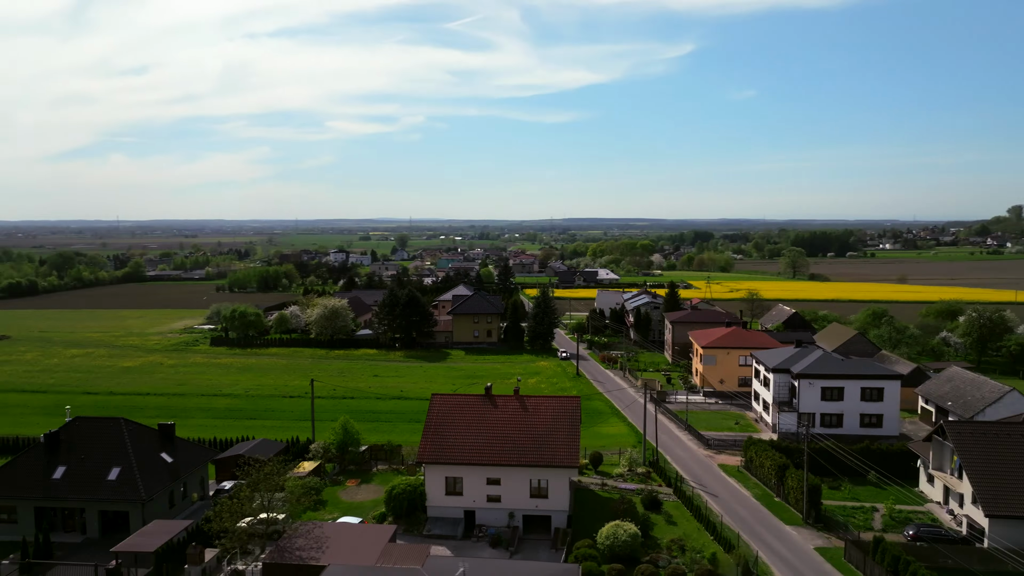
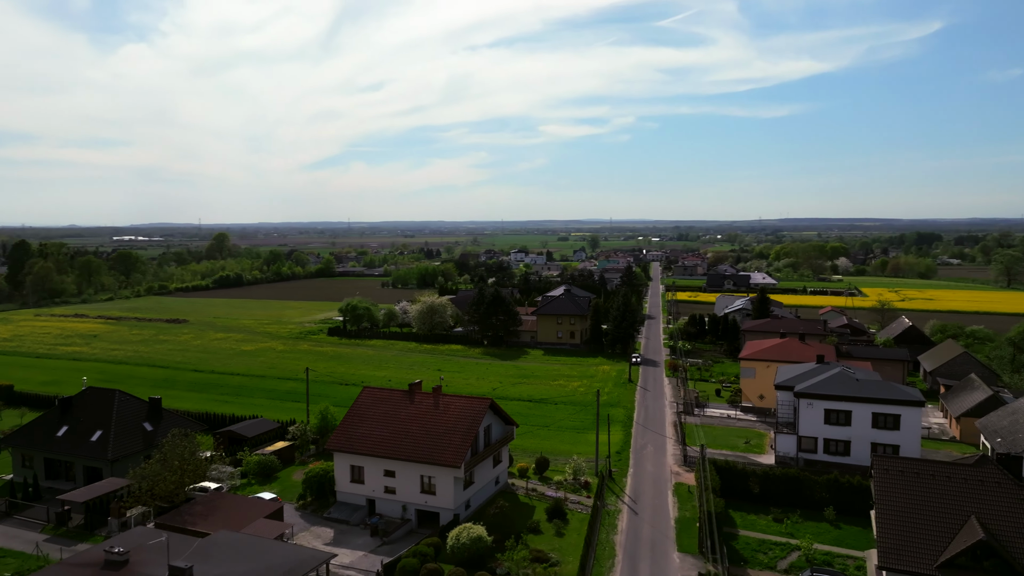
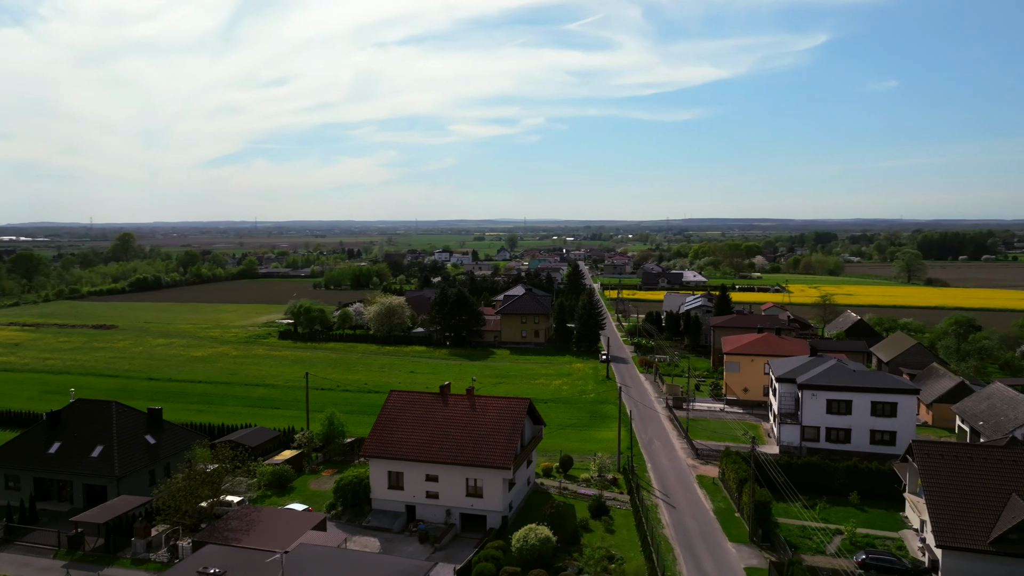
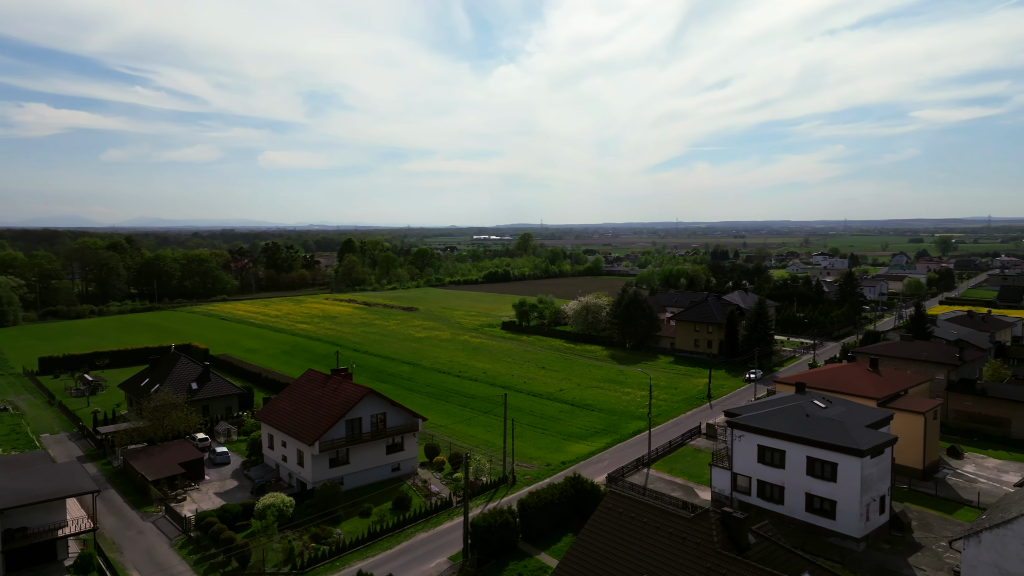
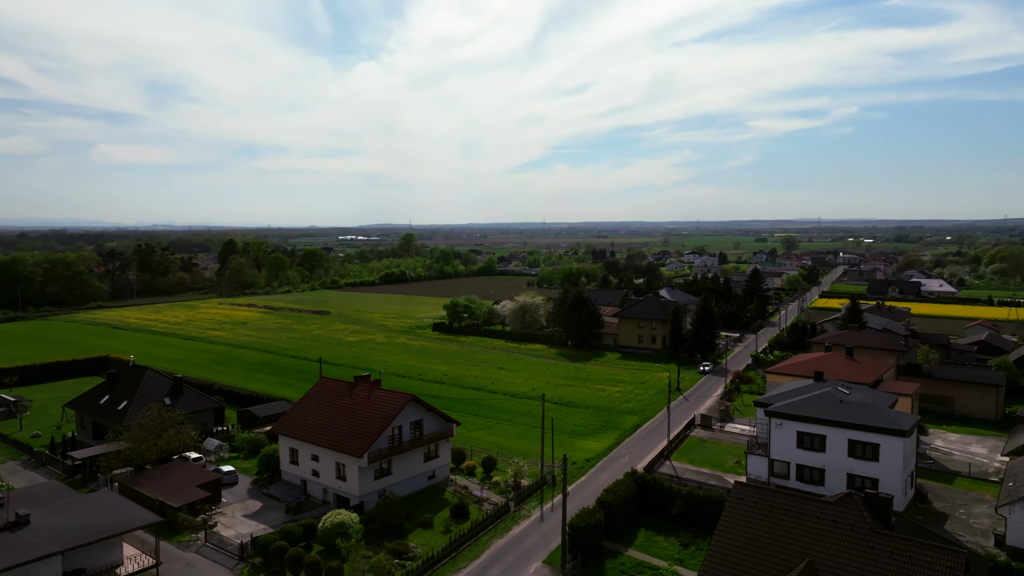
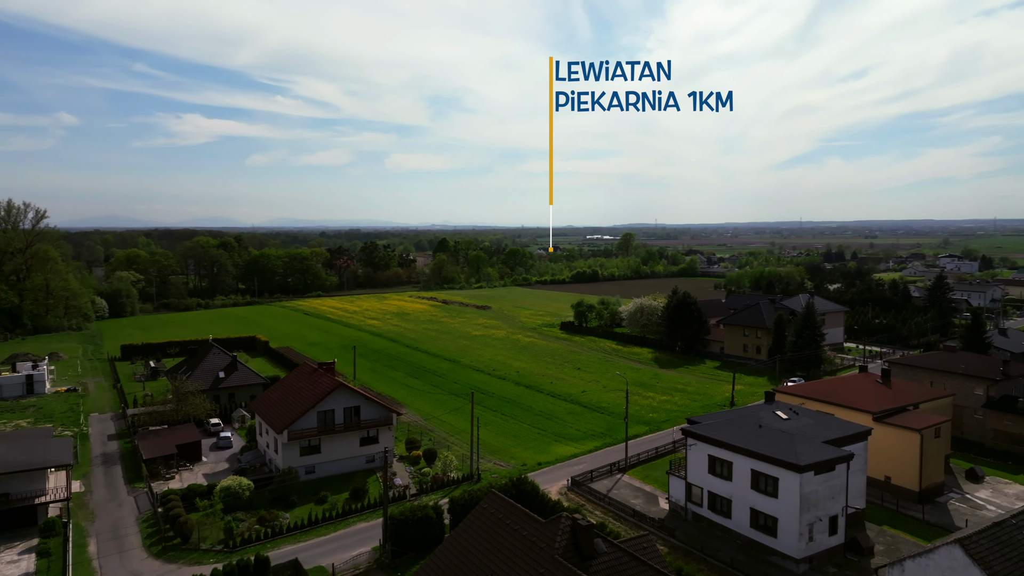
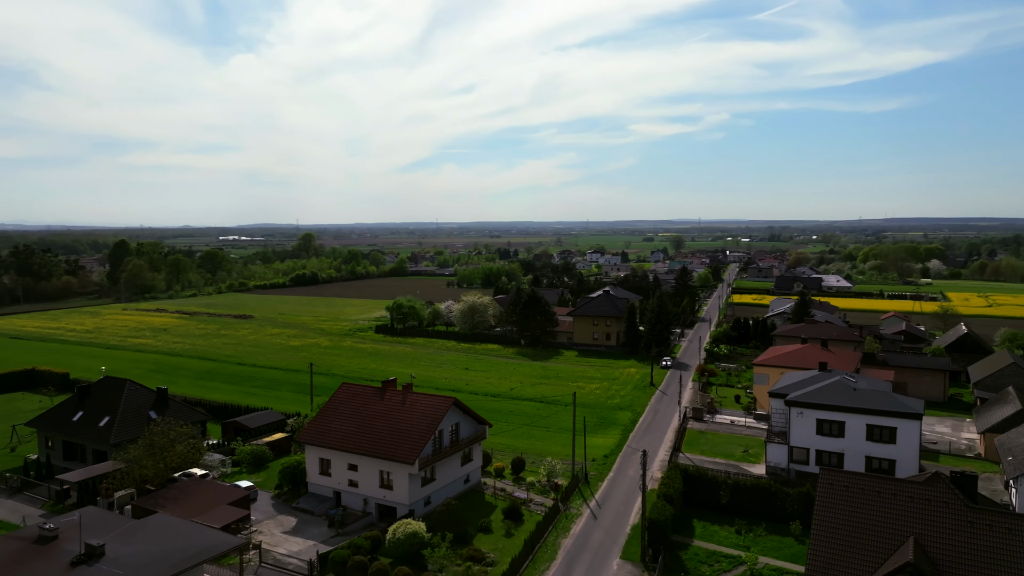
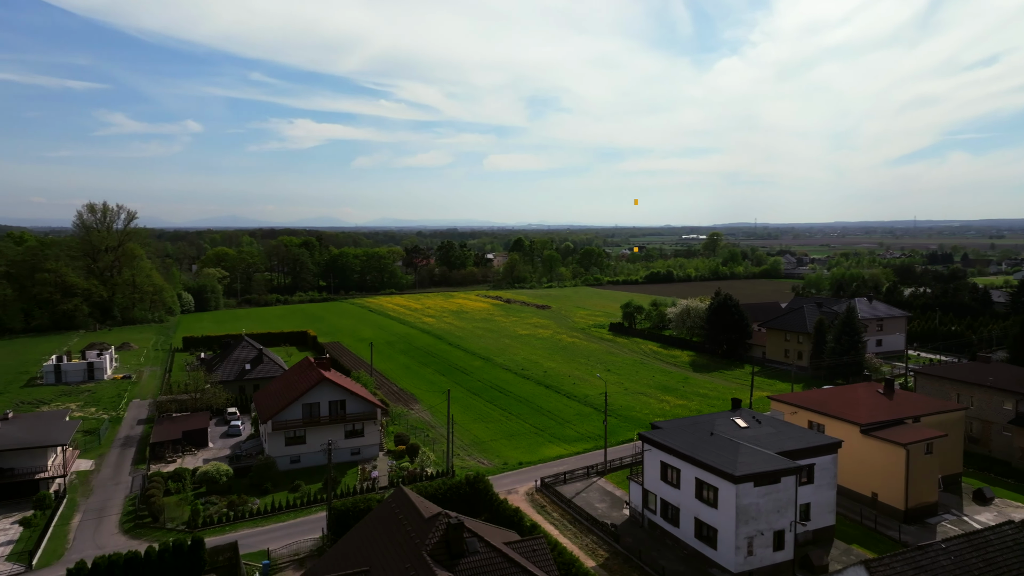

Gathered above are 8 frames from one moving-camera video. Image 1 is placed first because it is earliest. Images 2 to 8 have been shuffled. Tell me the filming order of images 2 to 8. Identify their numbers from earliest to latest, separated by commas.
3, 2, 7, 5, 4, 6, 8
